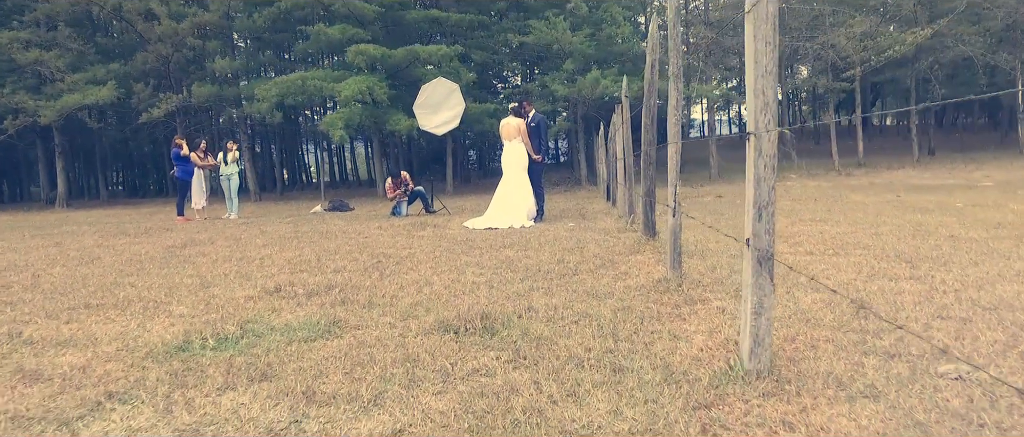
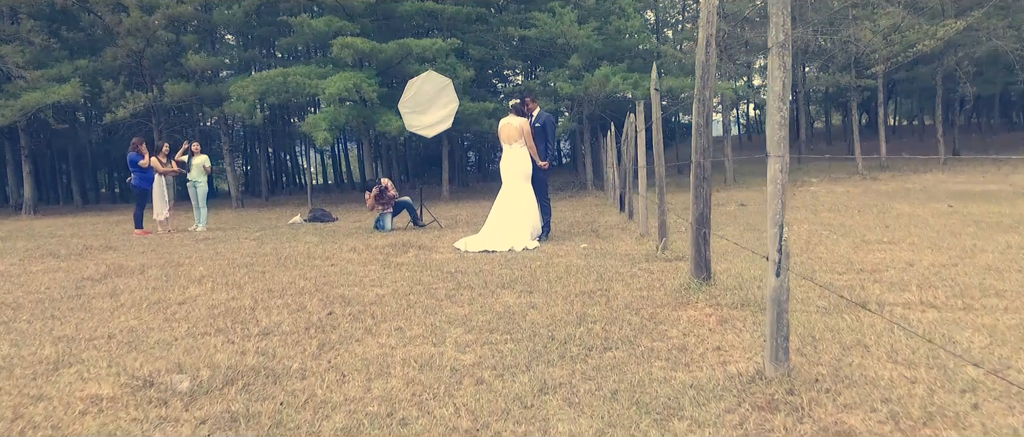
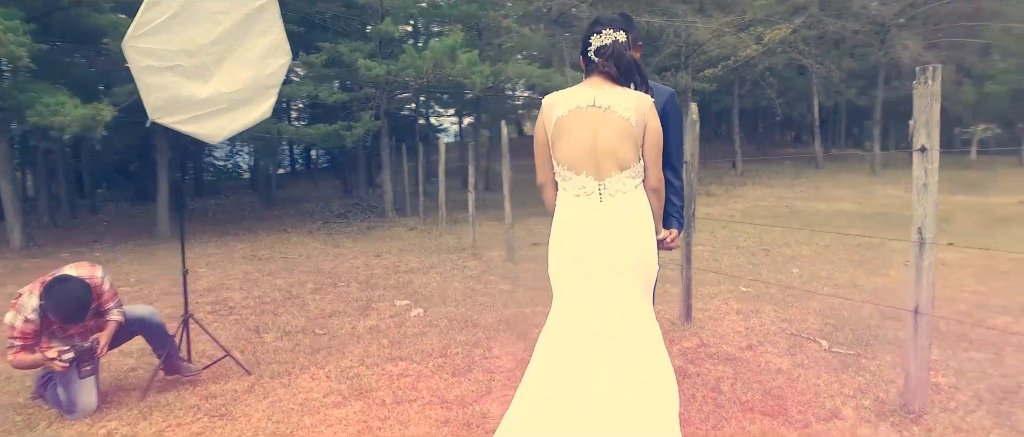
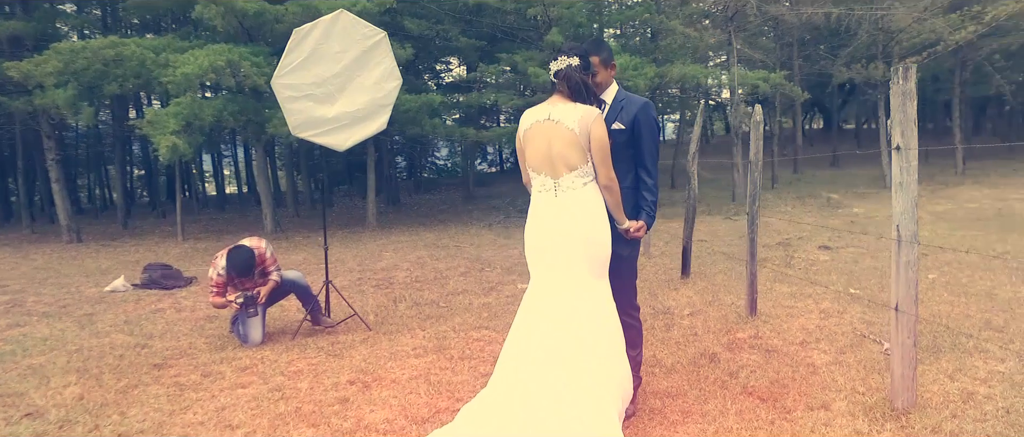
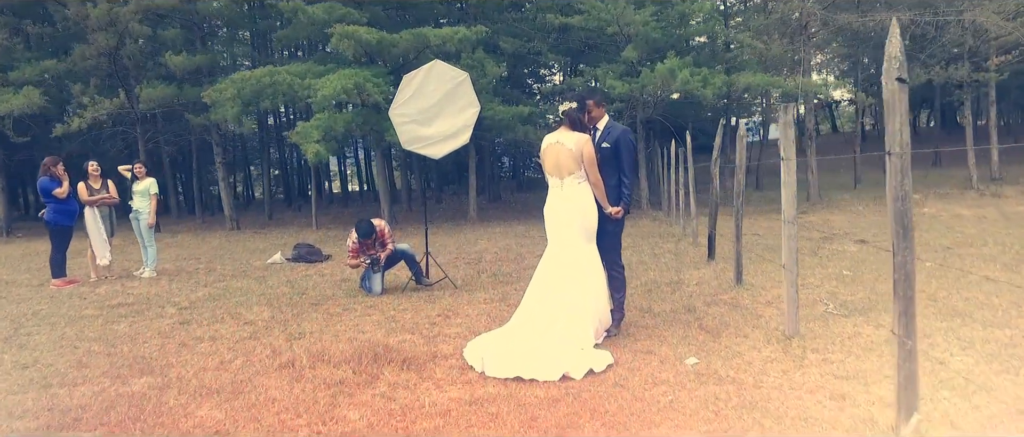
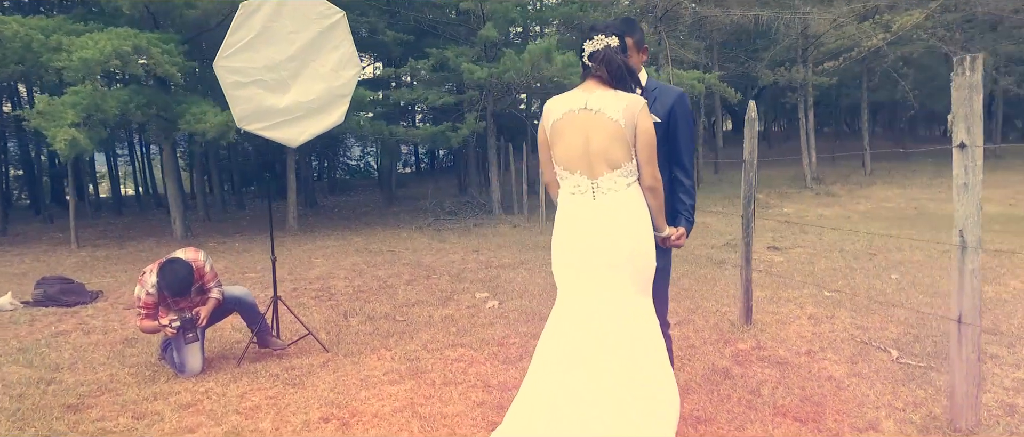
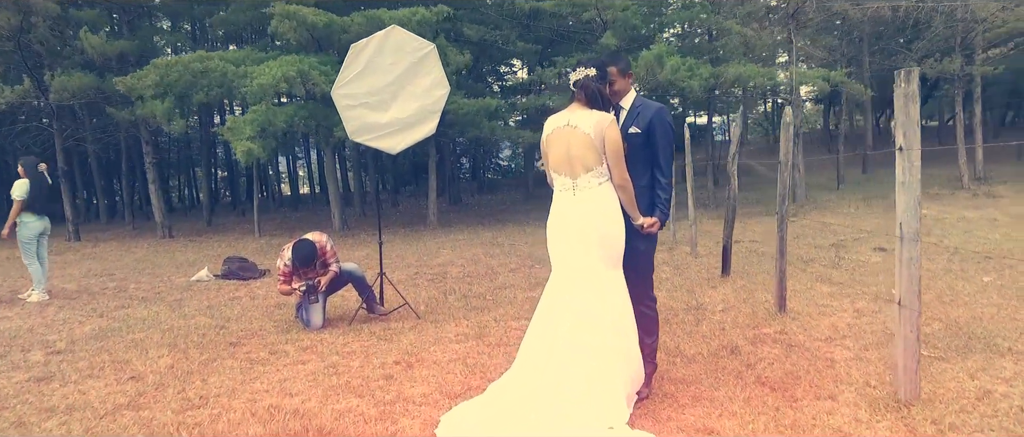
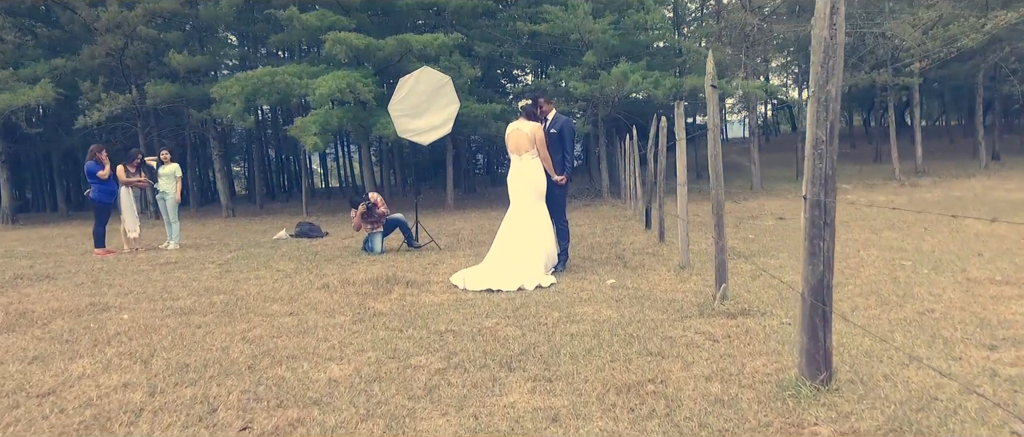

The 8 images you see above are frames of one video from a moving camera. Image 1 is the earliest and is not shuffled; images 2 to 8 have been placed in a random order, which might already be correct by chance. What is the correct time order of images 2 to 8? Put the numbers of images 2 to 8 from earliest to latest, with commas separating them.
2, 8, 5, 7, 4, 6, 3
